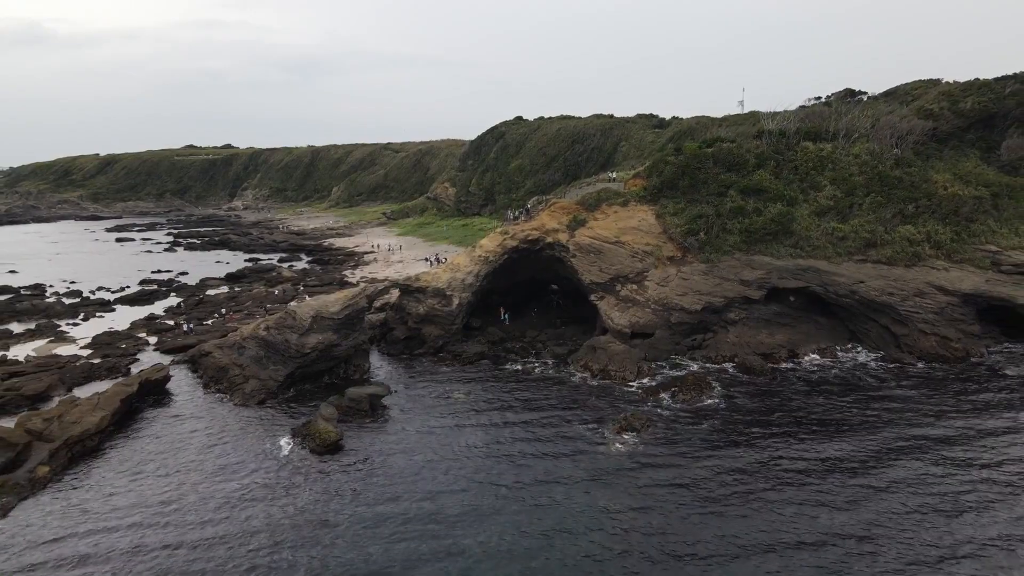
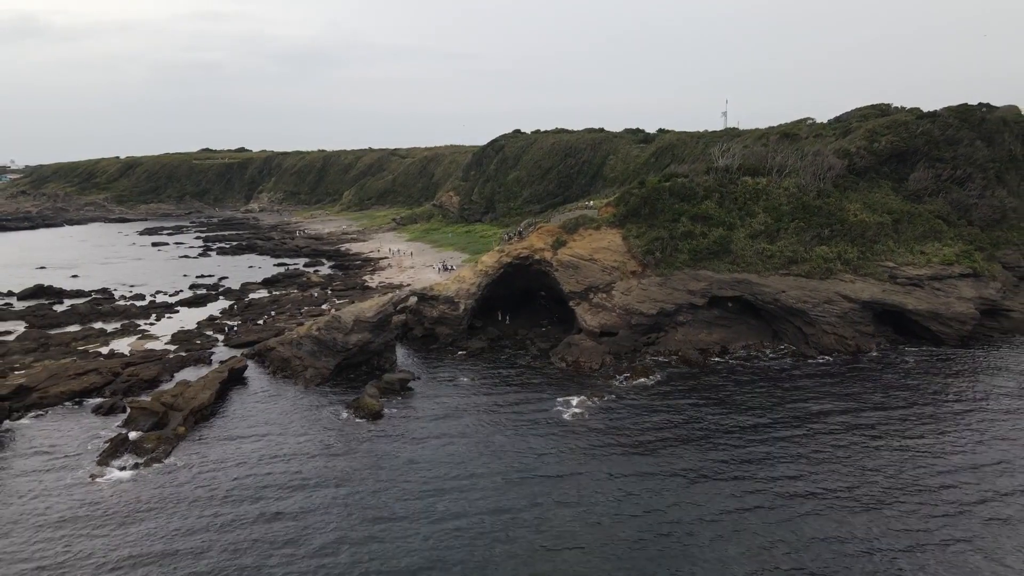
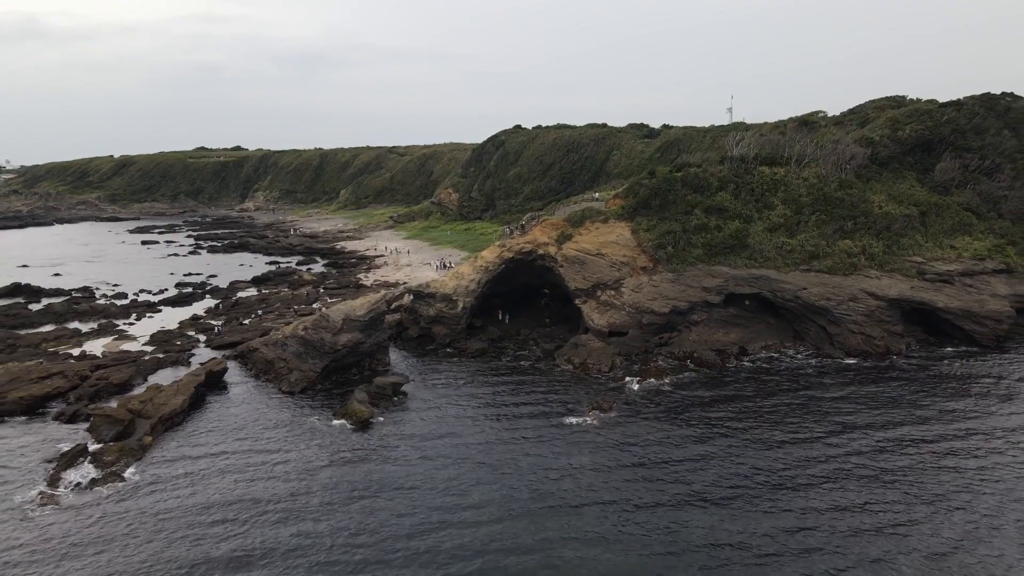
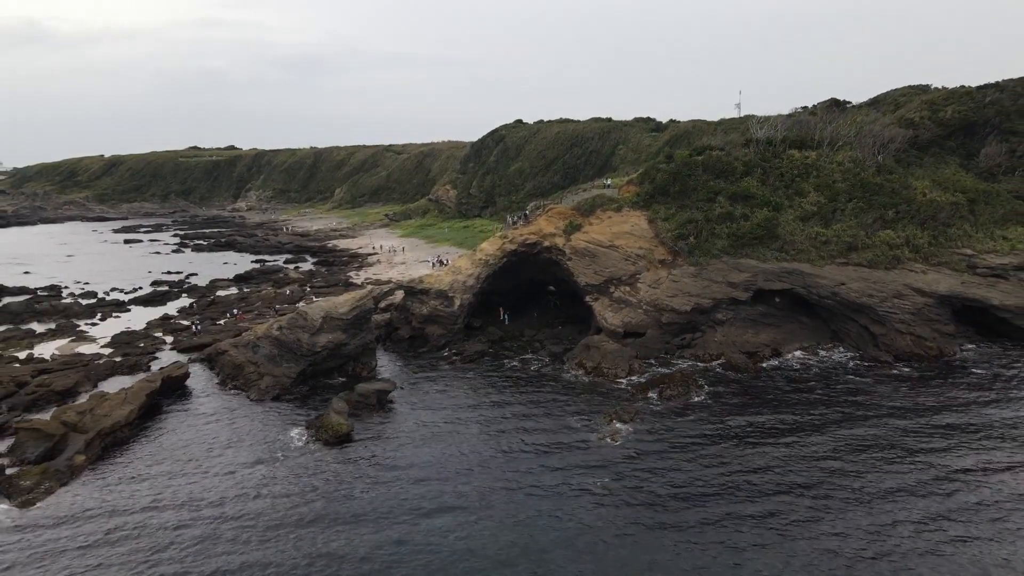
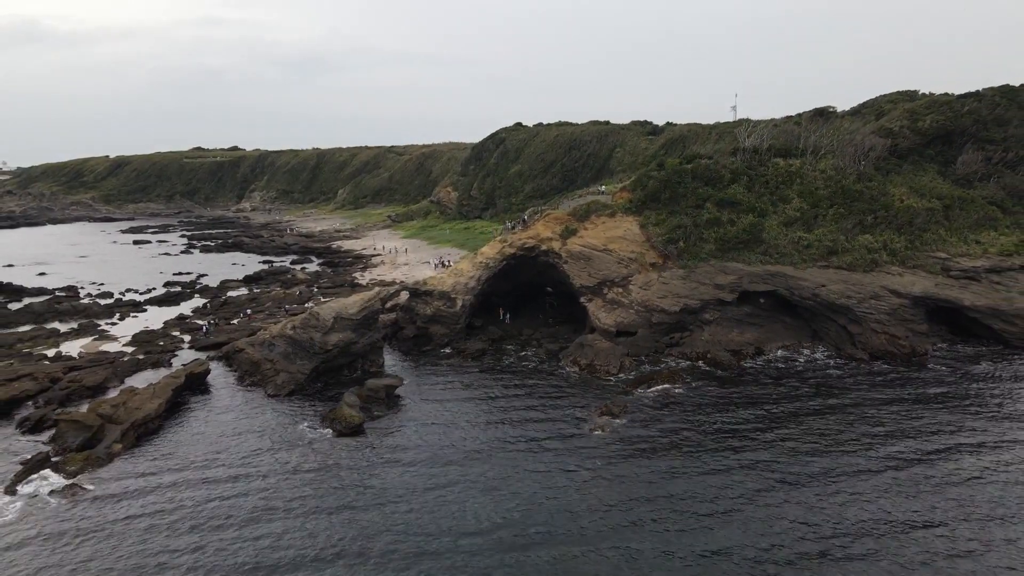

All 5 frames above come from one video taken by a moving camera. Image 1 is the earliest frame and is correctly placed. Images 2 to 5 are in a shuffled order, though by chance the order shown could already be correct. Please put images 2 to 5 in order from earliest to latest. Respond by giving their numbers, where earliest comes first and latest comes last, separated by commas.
4, 5, 3, 2
